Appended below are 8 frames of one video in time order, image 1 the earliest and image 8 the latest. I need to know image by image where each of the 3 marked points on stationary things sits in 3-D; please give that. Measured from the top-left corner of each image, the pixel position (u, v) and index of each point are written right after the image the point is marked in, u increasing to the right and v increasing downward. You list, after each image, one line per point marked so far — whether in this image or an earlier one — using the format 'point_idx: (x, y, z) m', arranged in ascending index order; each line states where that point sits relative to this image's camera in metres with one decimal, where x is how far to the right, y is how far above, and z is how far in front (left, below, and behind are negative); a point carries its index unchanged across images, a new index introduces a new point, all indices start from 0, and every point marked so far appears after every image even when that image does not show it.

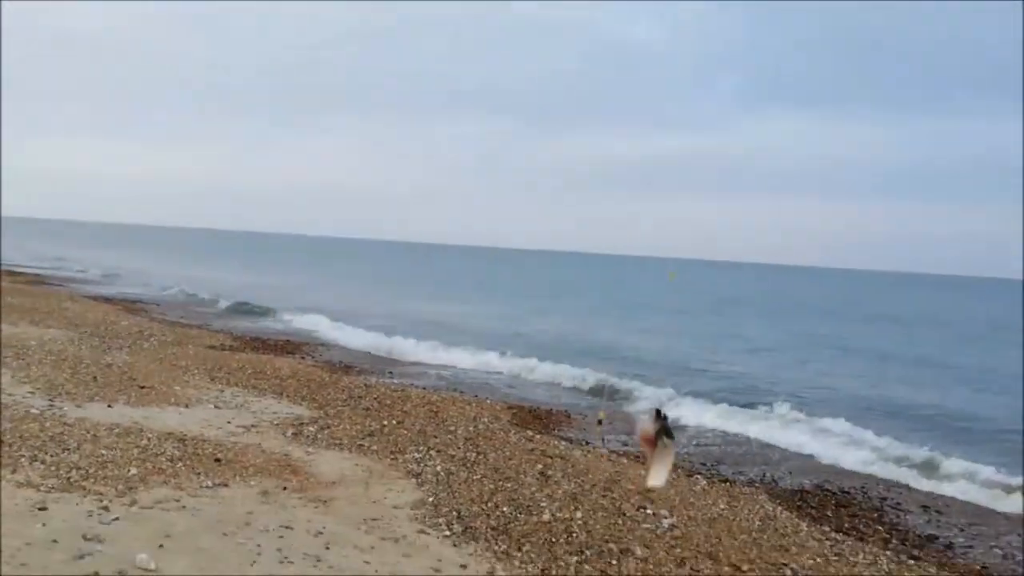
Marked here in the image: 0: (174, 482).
0: (-5.3, -3.0, +11.8) m
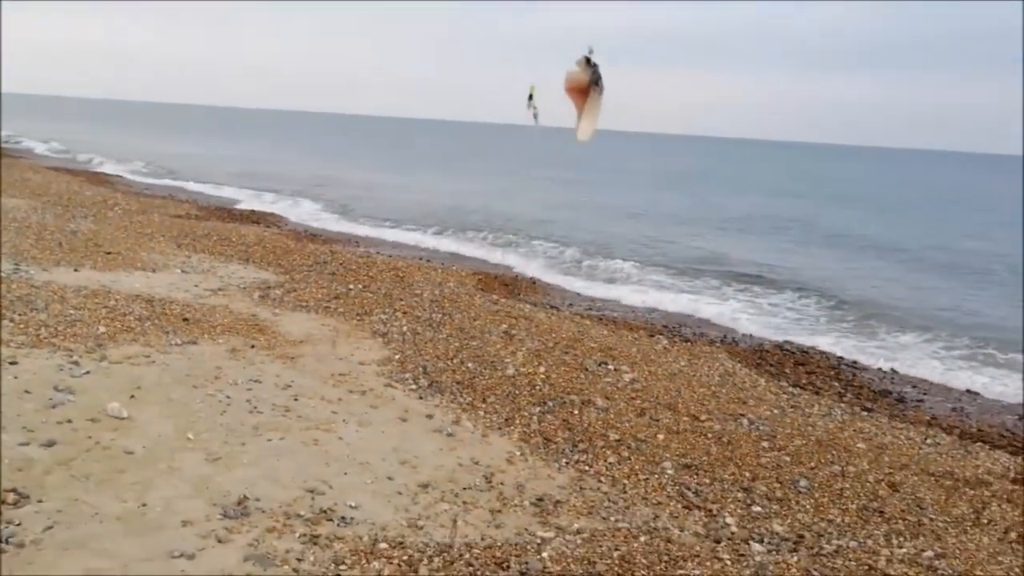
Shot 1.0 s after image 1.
0: (-5.8, -0.8, +11.9) m
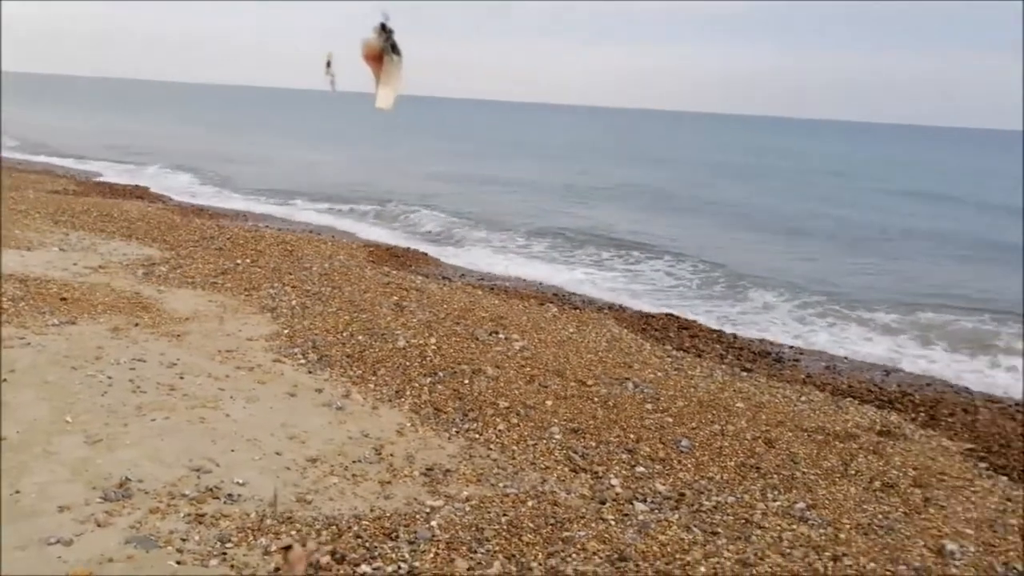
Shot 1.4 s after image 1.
0: (-7.4, -0.5, +11.4) m
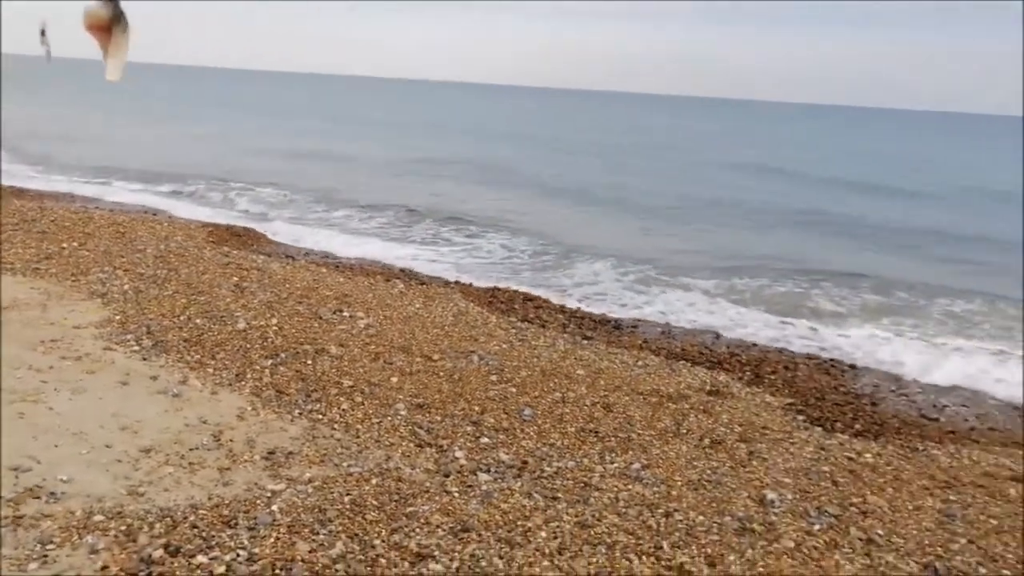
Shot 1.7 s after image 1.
0: (-9.7, -0.4, +10.3) m
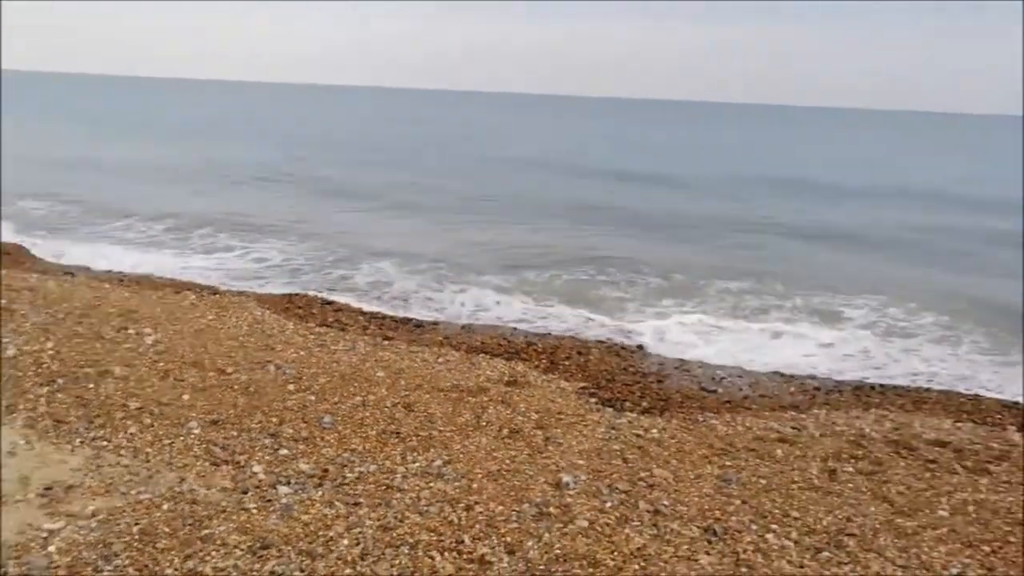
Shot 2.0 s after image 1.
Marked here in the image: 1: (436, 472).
0: (-12.3, -1.1, +8.6) m
1: (-1.0, -2.3, +9.6) m
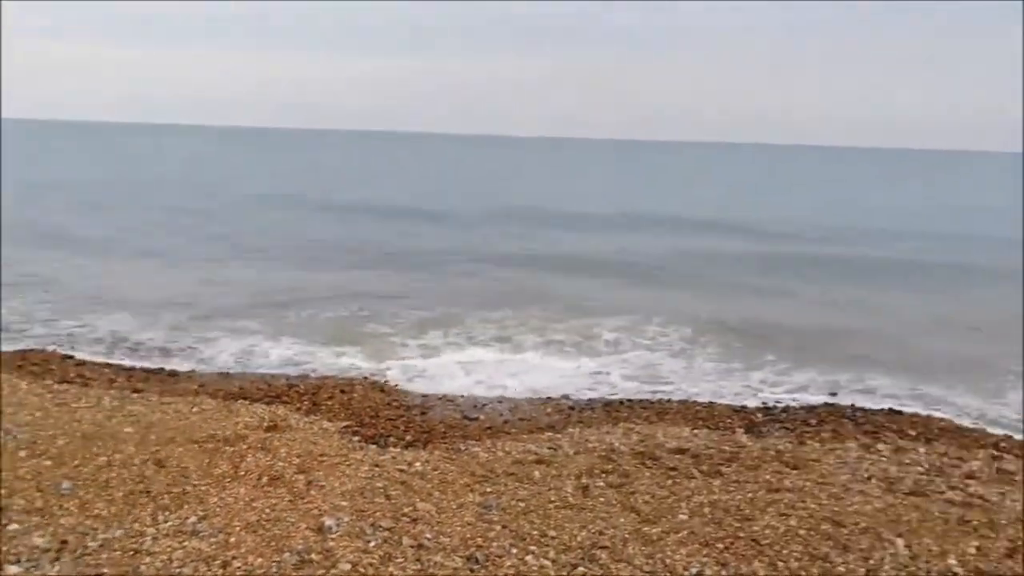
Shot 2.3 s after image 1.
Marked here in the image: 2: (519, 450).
0: (-15.0, -2.3, +6.1) m
1: (-4.0, -2.9, +9.1) m
2: (+0.1, -2.3, +10.5) m
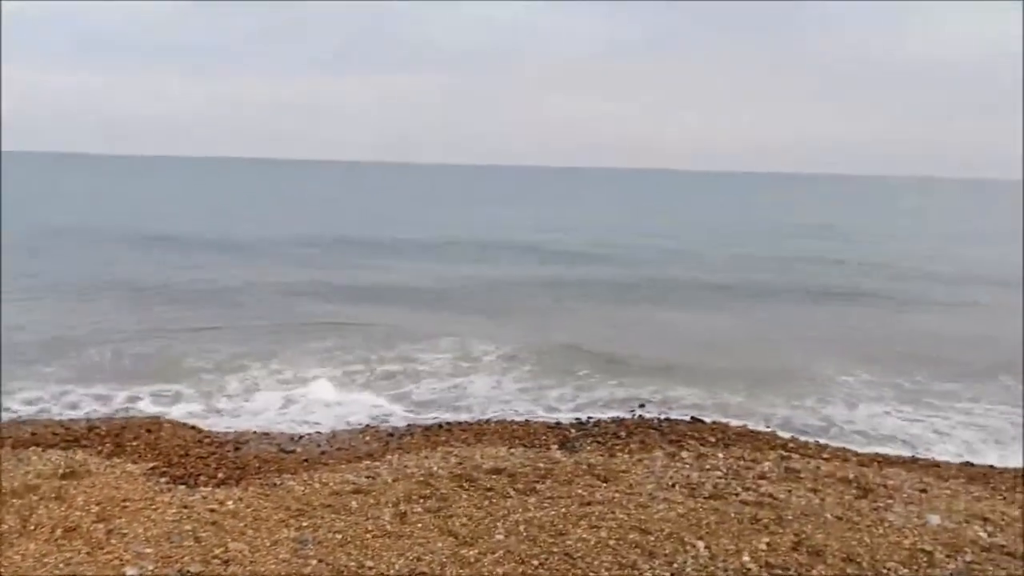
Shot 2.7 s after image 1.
0: (-16.7, -3.2, +3.8) m
1: (-6.2, -3.4, +8.4) m
2: (-2.4, -2.6, +10.4) m
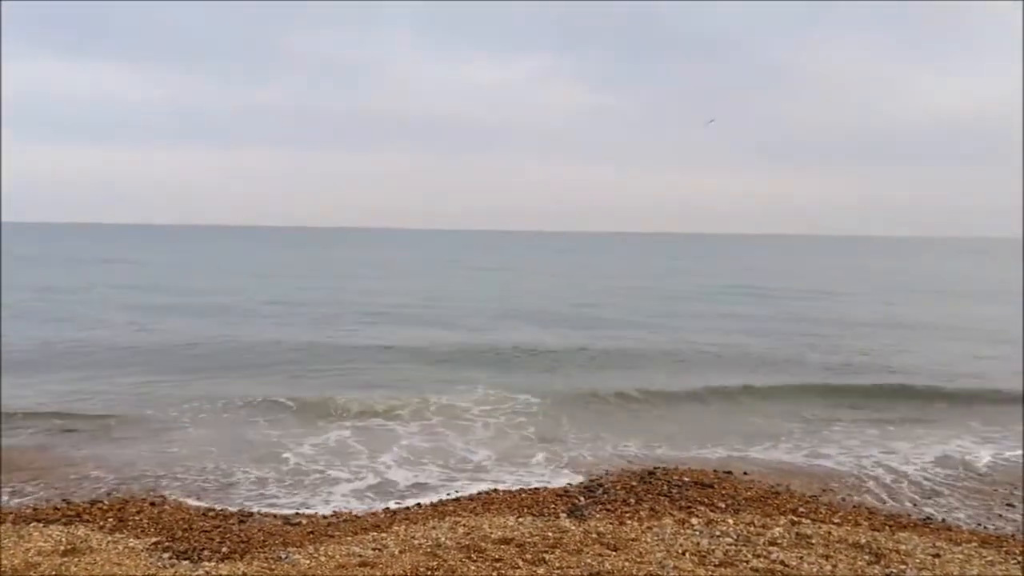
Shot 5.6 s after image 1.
0: (-16.5, -3.7, +3.5) m
1: (-6.0, -4.3, +8.1) m
2: (-2.3, -3.6, +10.2) m
